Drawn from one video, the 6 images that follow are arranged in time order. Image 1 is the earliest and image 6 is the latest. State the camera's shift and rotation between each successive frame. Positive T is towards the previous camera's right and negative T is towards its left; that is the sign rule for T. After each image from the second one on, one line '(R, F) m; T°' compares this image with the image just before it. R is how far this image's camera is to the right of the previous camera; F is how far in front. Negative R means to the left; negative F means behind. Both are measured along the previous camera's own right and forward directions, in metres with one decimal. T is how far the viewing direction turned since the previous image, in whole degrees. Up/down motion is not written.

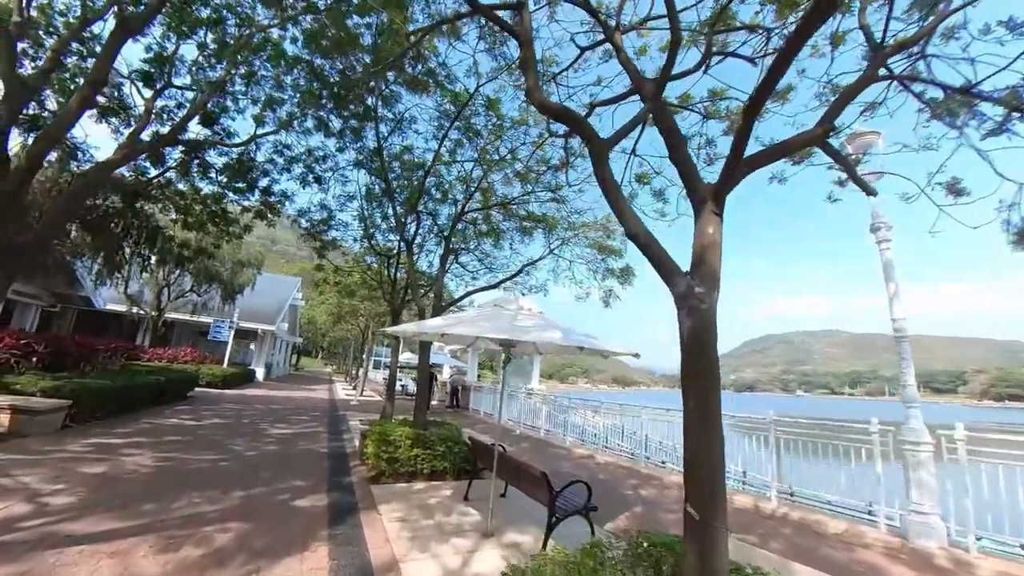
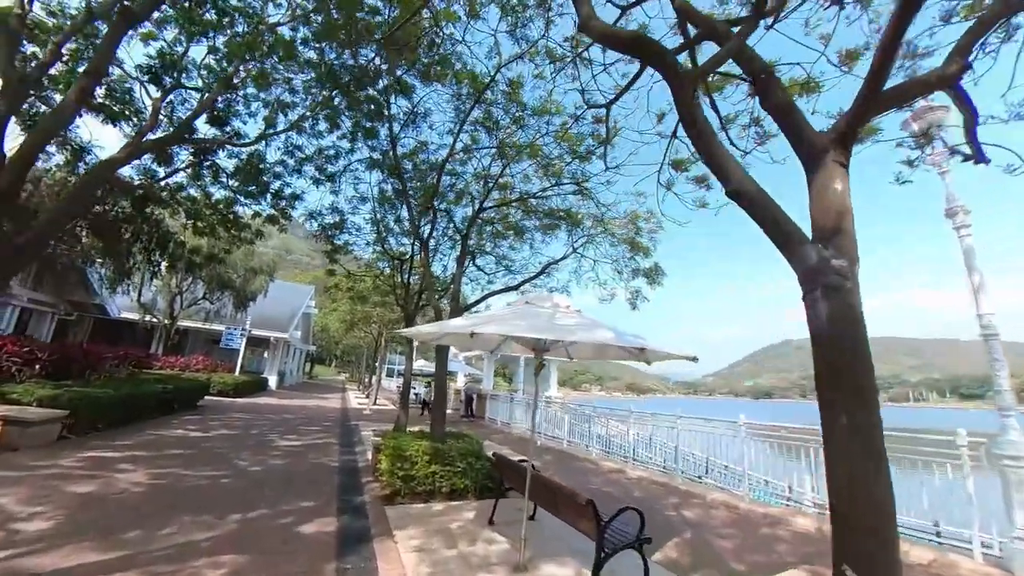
(-0.2, +0.6) m; -2°
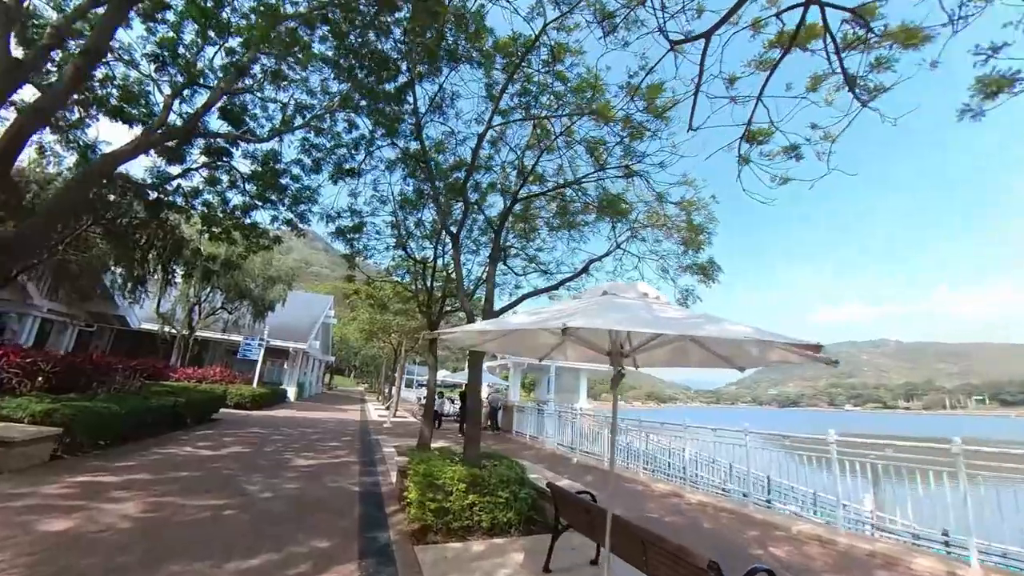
(-0.4, +1.0) m; -2°
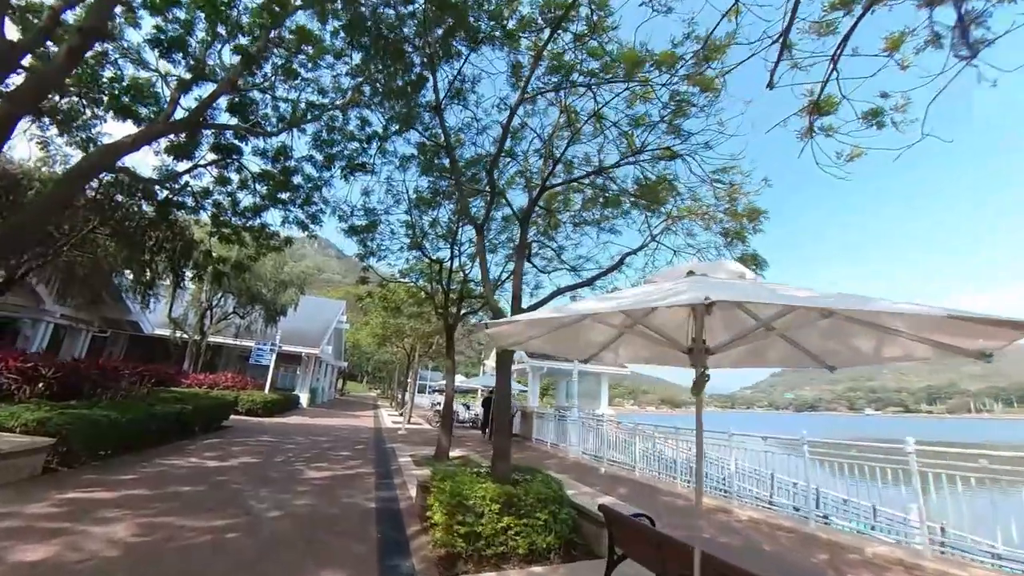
(-0.3, +0.6) m; -1°
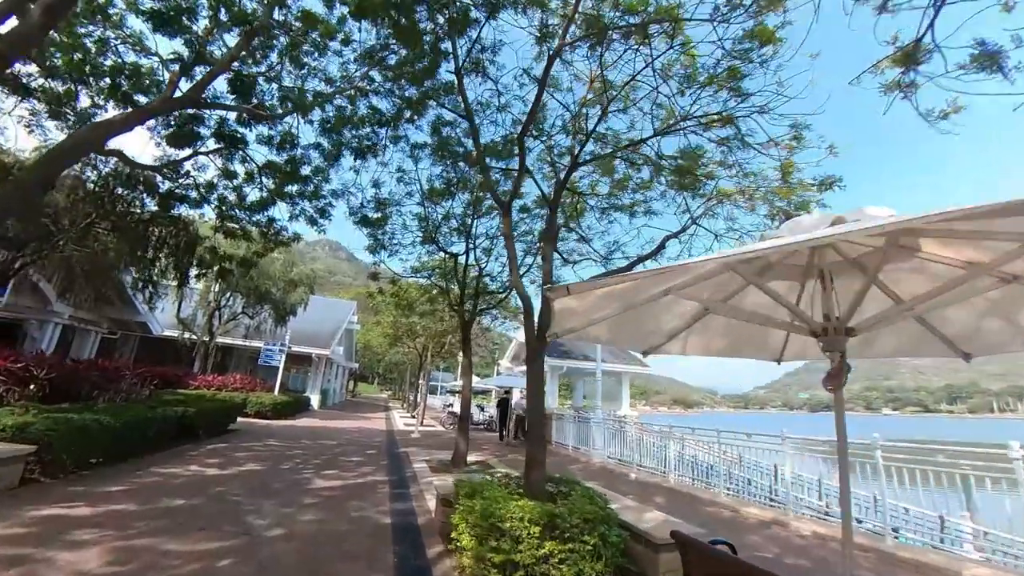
(-0.3, +0.7) m; -1°
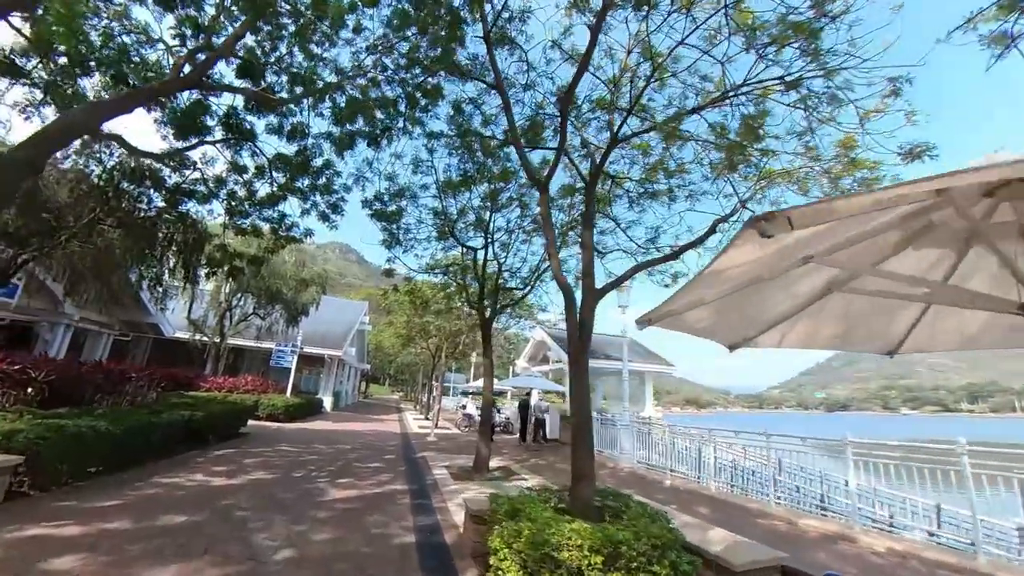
(-0.3, +0.6) m; -1°
